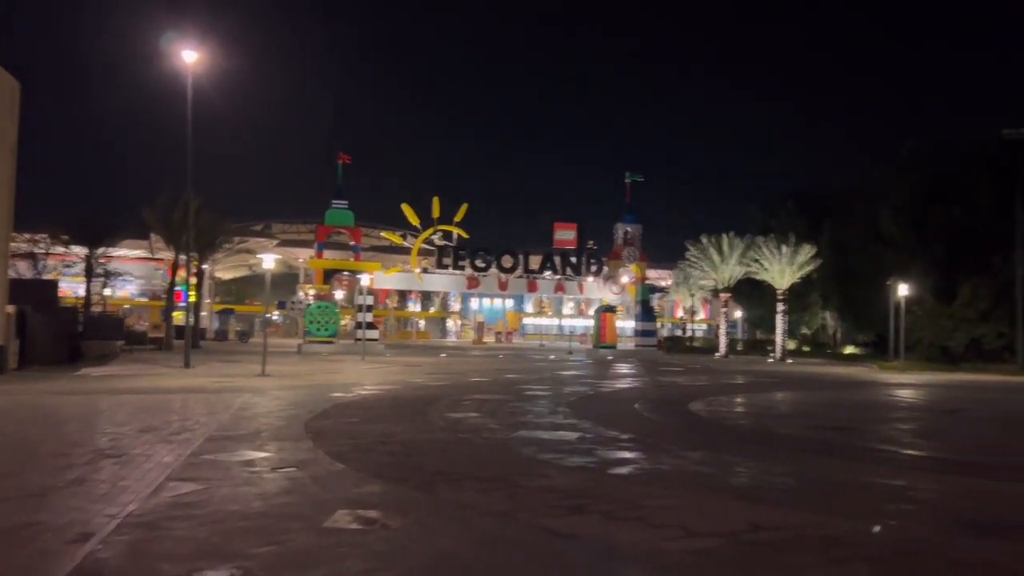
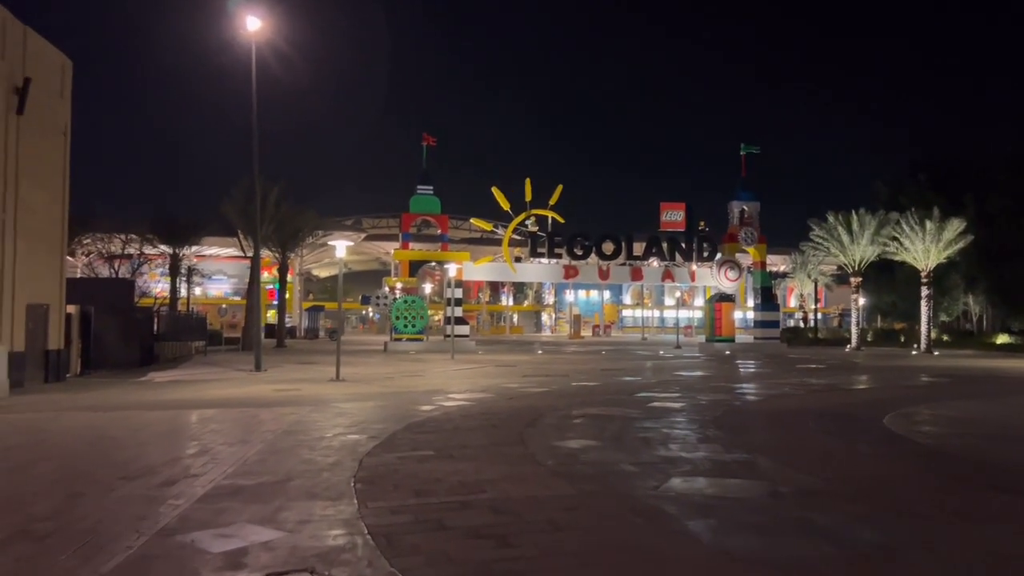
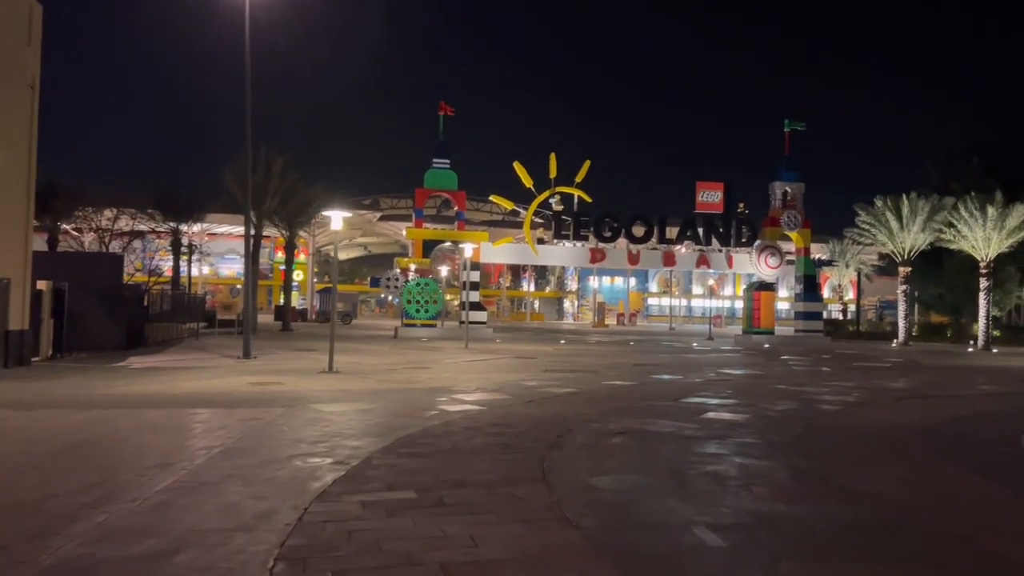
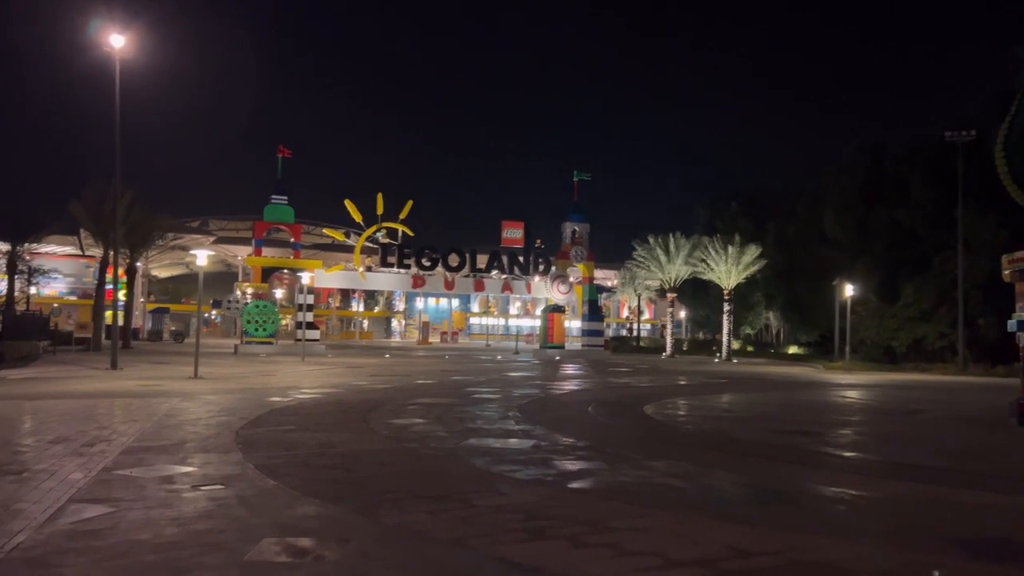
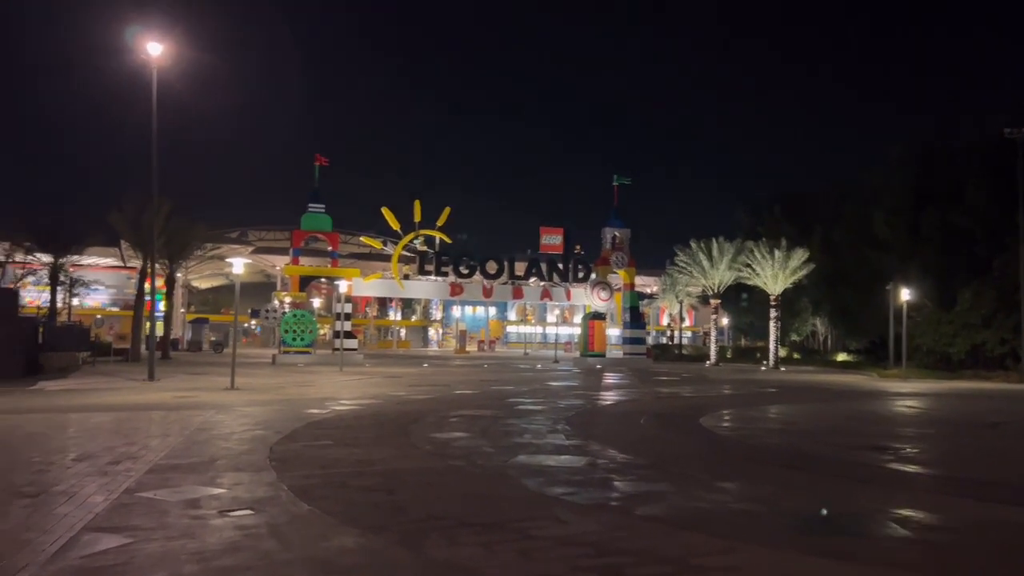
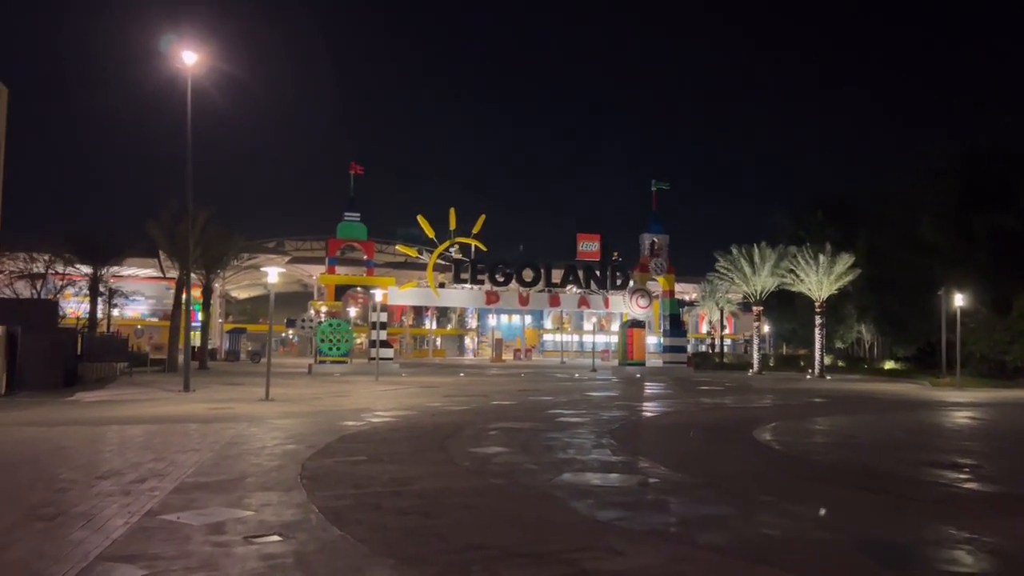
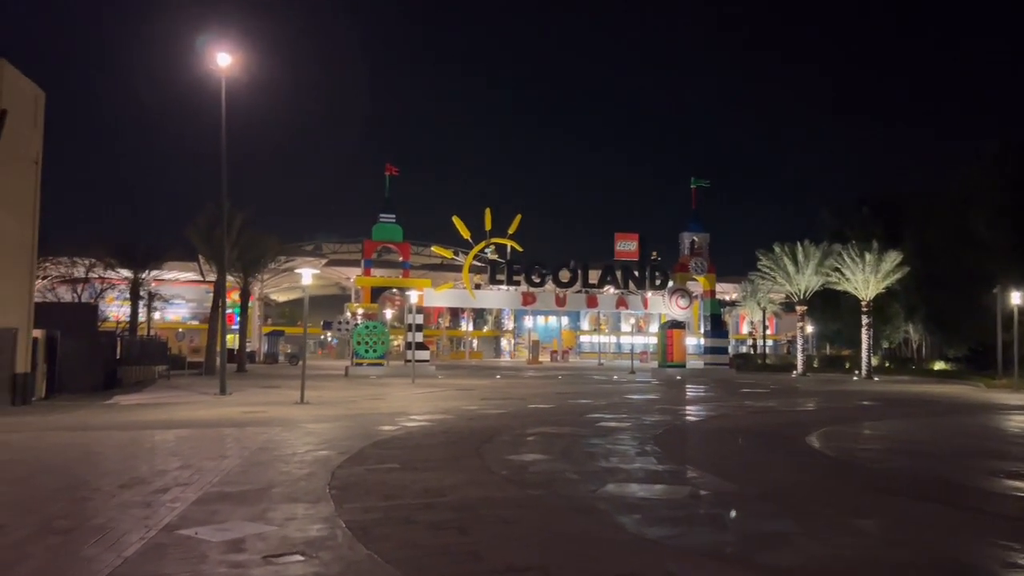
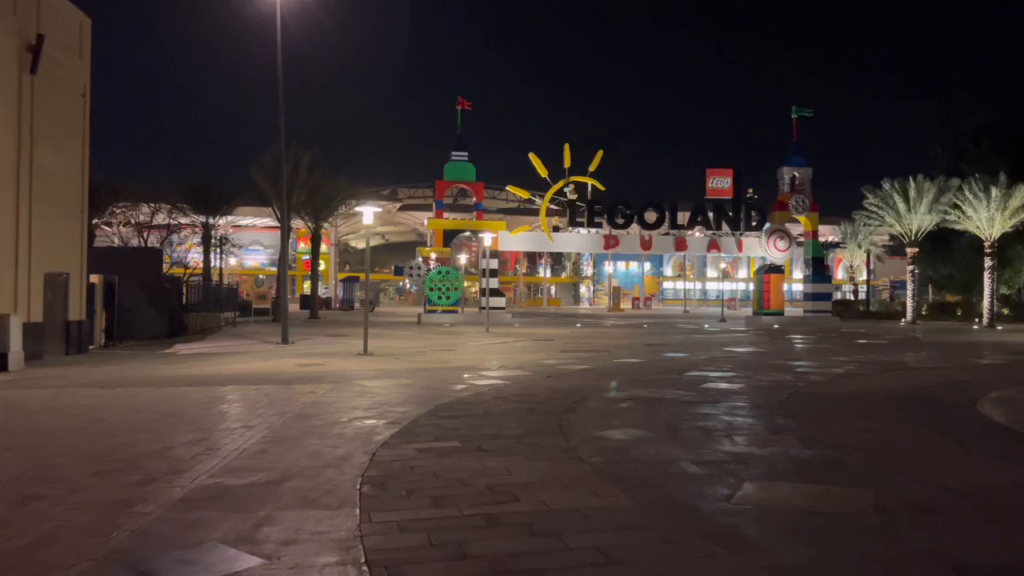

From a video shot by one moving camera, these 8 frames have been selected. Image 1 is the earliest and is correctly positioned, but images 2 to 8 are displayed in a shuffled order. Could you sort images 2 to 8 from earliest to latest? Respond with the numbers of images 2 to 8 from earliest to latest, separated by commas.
4, 5, 6, 7, 2, 8, 3
